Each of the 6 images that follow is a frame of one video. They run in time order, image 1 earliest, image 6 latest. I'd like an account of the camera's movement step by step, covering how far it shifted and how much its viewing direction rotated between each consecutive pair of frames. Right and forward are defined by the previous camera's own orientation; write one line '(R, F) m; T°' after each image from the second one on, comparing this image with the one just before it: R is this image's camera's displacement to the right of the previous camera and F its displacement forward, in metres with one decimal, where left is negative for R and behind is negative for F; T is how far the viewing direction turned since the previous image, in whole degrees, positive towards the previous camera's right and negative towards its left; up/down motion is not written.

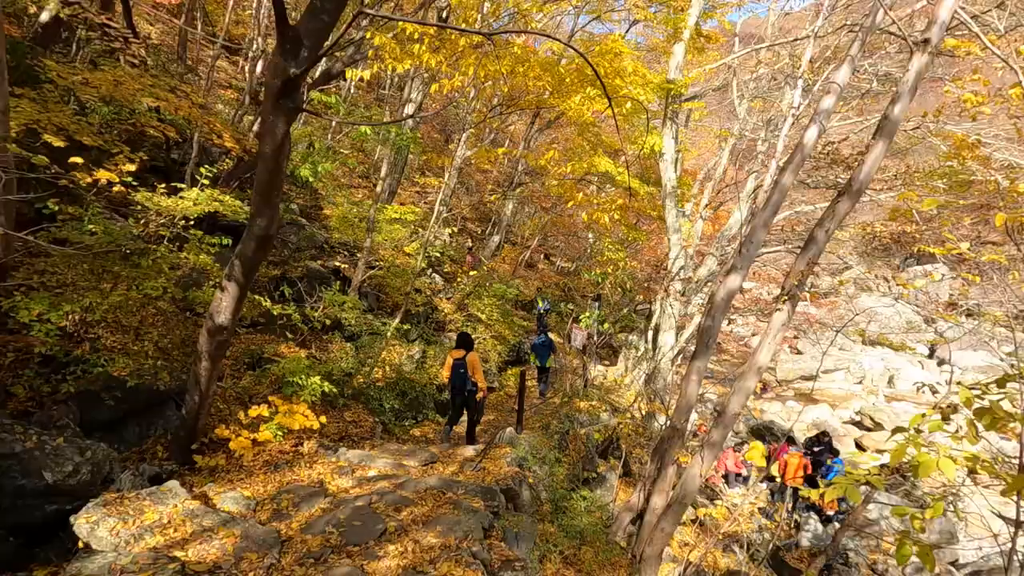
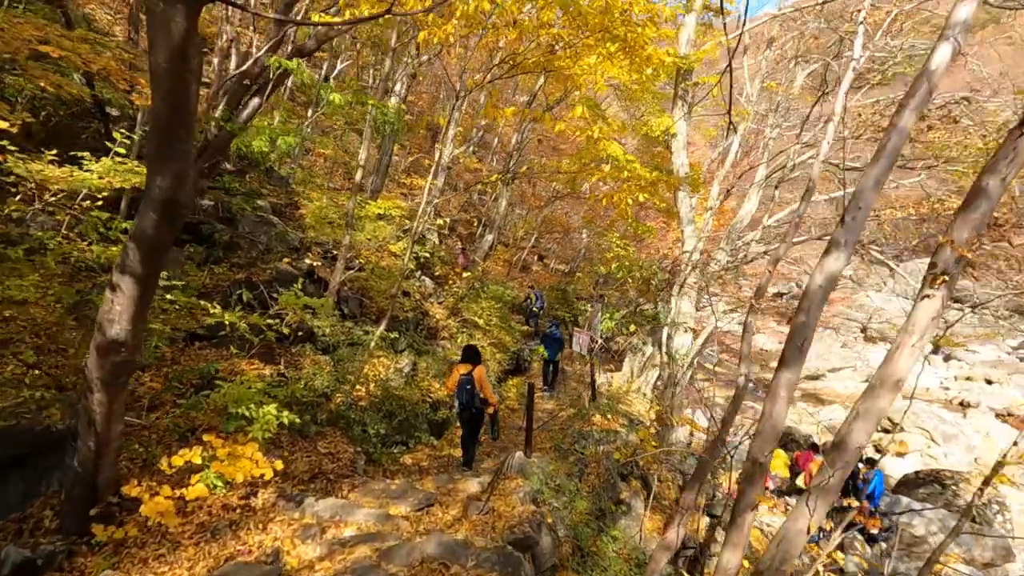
(-0.2, +1.0) m; +1°
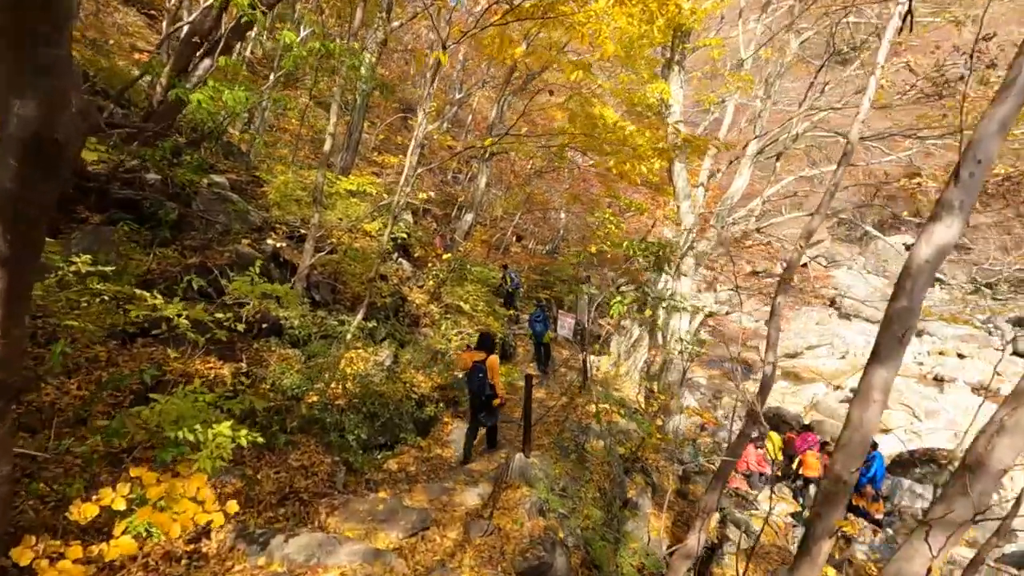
(-0.2, +0.6) m; +3°
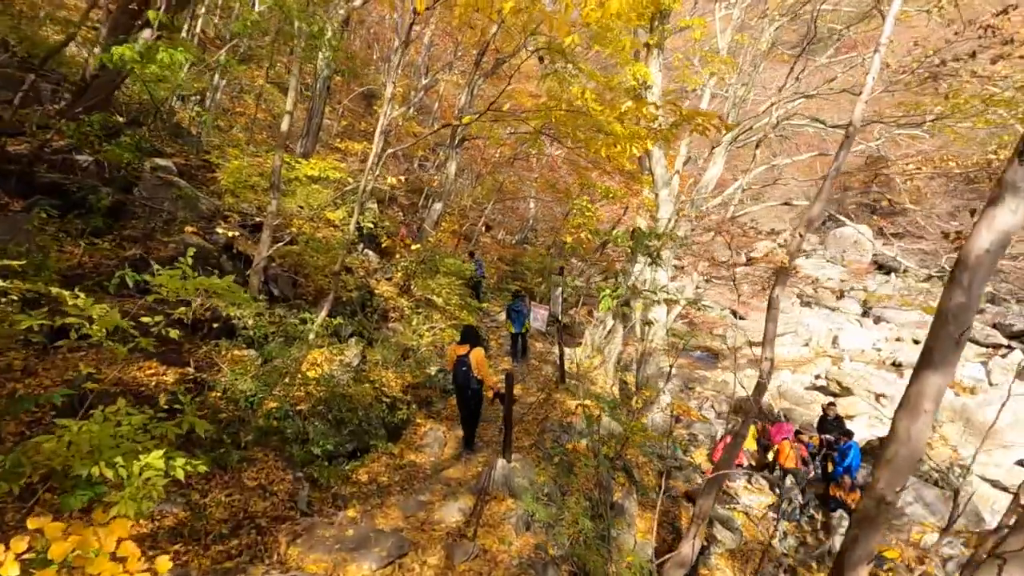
(-0.1, +0.4) m; +4°
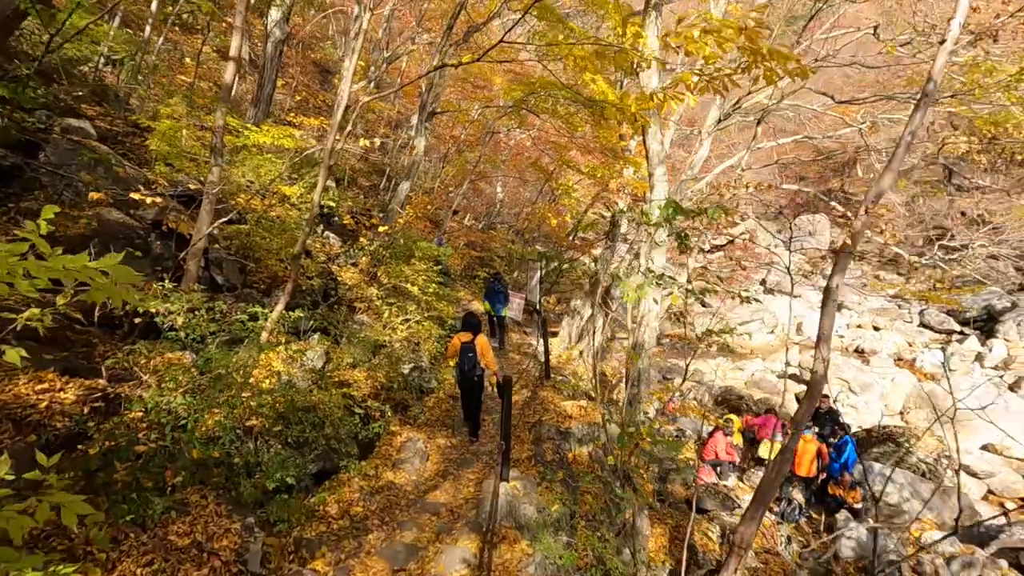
(-0.3, +0.8) m; +4°
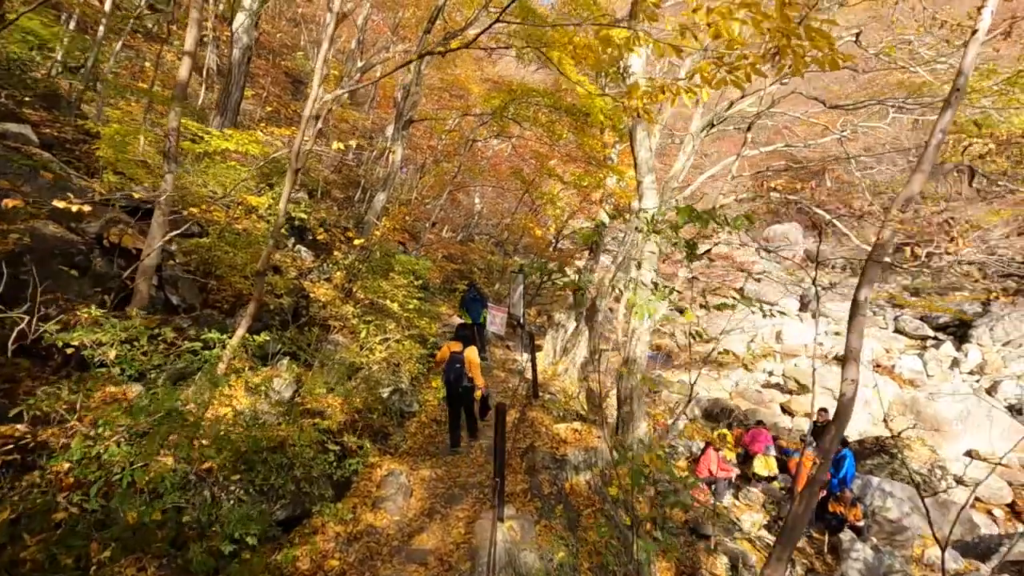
(-0.1, +0.4) m; +2°
